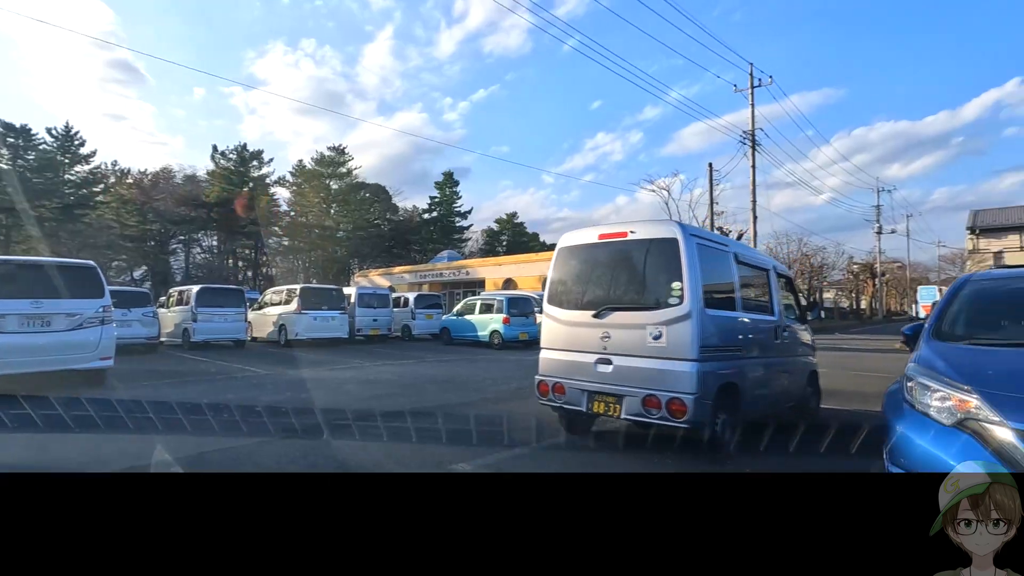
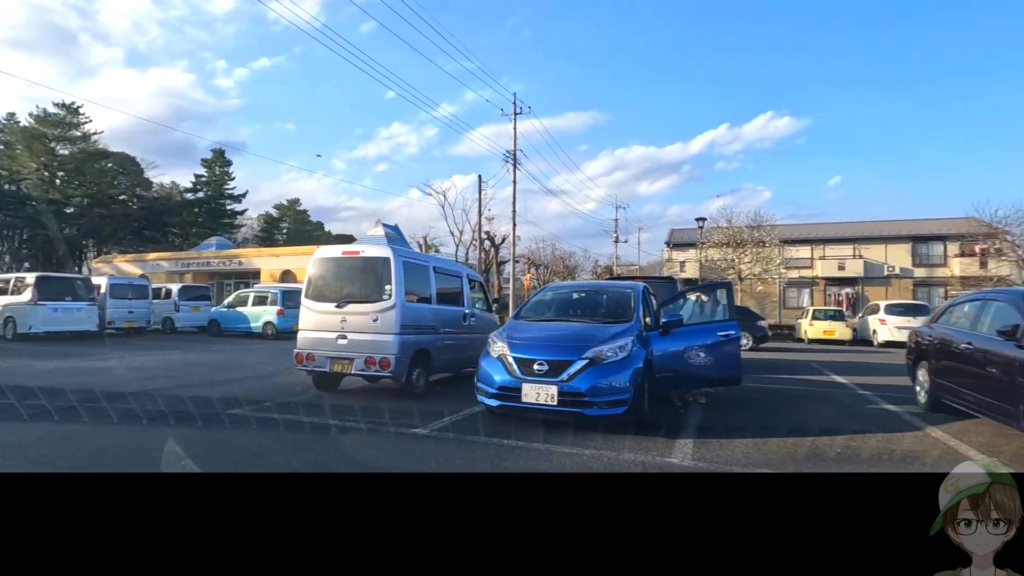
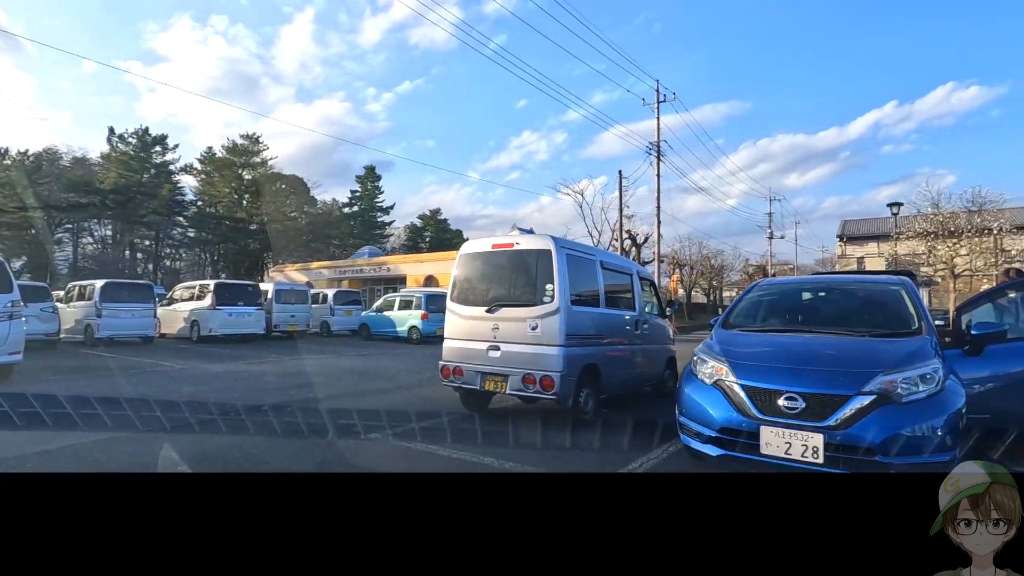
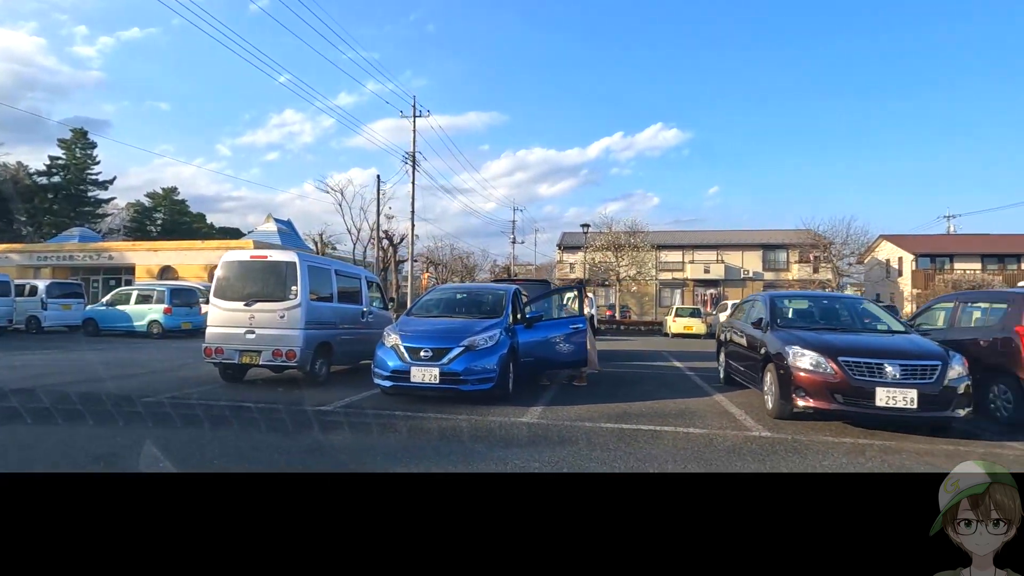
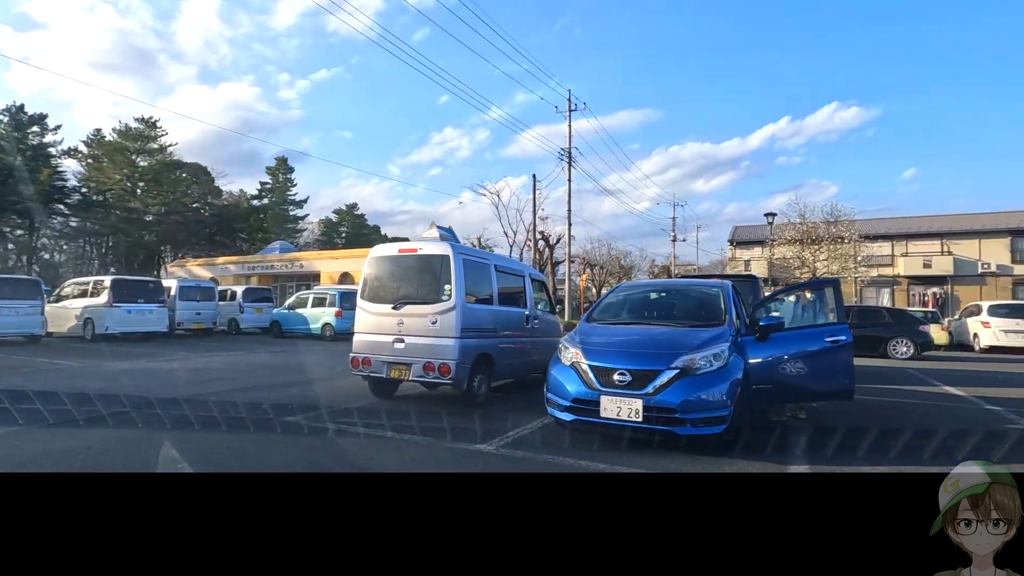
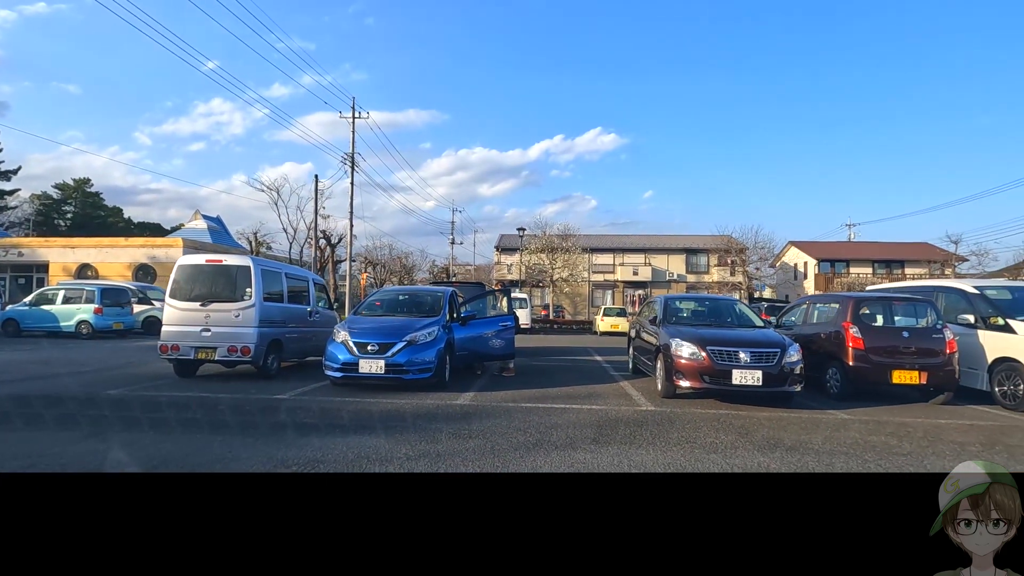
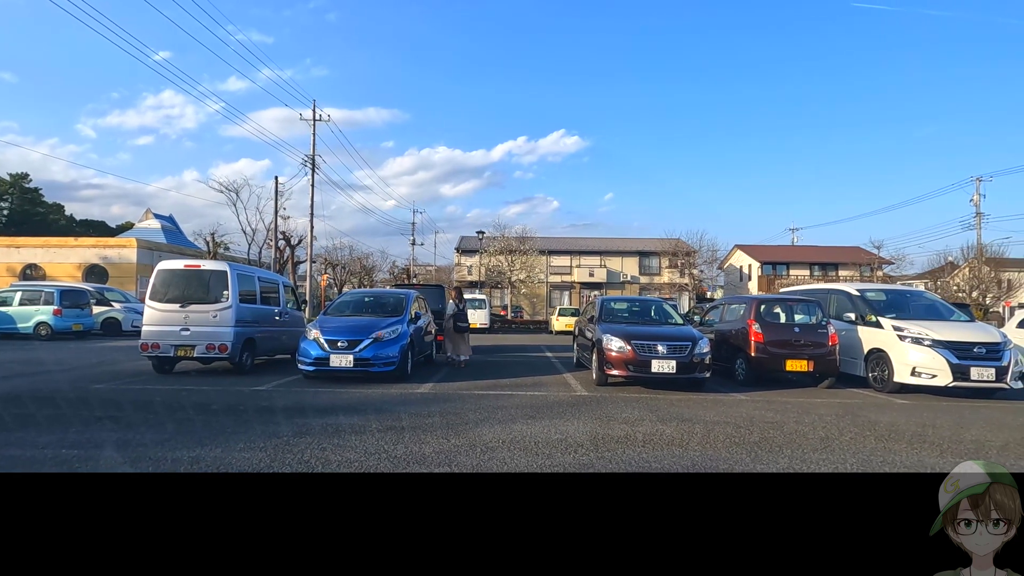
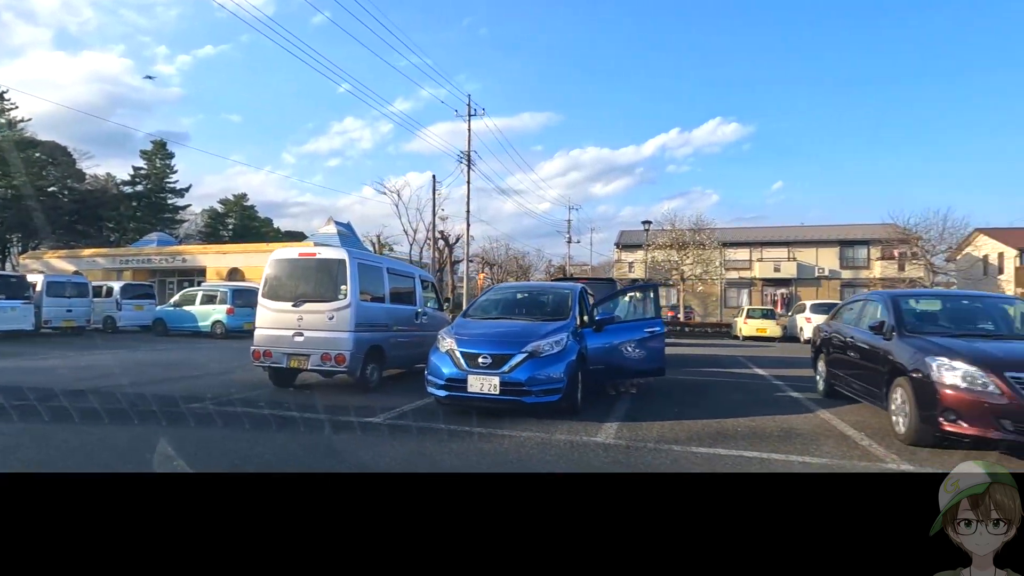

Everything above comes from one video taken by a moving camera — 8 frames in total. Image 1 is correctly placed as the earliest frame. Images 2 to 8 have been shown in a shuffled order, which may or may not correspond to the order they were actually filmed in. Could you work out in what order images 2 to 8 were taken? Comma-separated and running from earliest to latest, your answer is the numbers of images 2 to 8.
3, 5, 2, 8, 4, 6, 7
